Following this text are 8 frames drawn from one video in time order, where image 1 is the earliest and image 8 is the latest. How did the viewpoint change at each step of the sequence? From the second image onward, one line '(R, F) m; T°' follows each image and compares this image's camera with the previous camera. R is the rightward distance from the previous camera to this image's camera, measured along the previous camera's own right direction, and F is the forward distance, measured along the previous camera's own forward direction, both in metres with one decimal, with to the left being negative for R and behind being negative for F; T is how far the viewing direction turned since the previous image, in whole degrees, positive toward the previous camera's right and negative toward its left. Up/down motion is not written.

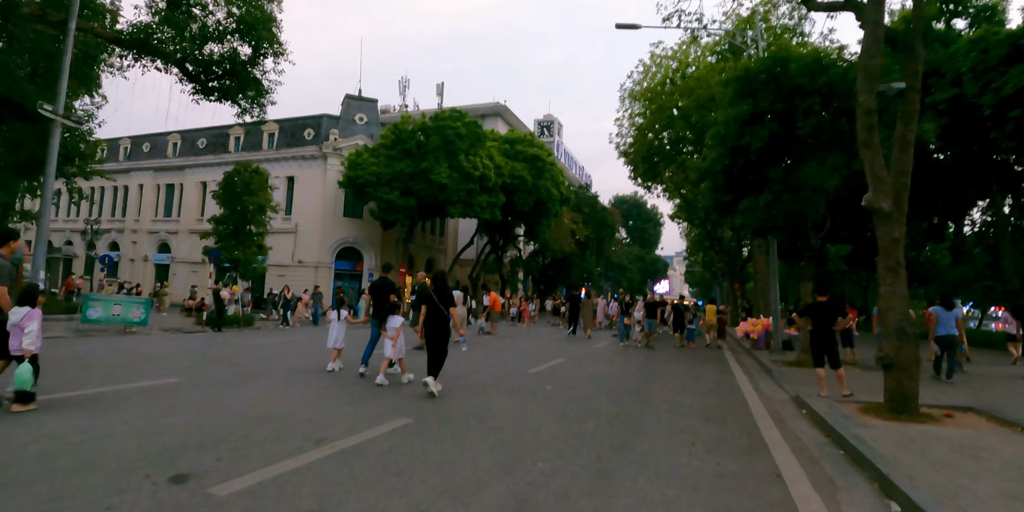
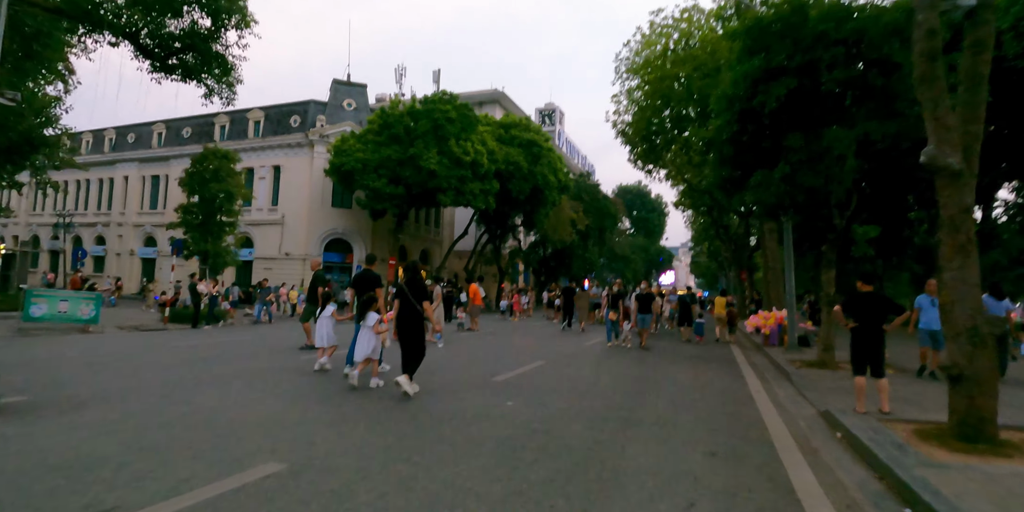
(+0.7, +1.9) m; -1°
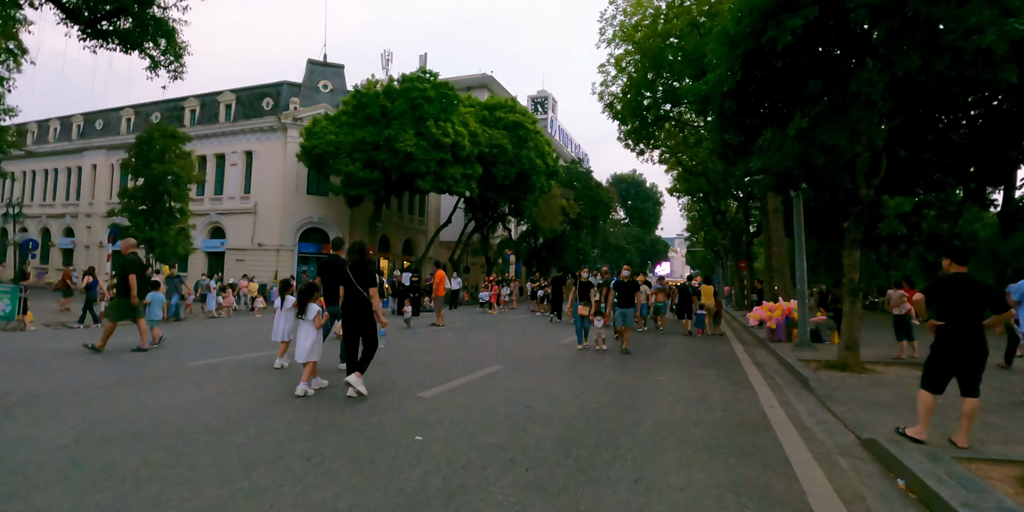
(+0.8, +2.1) m; 0°
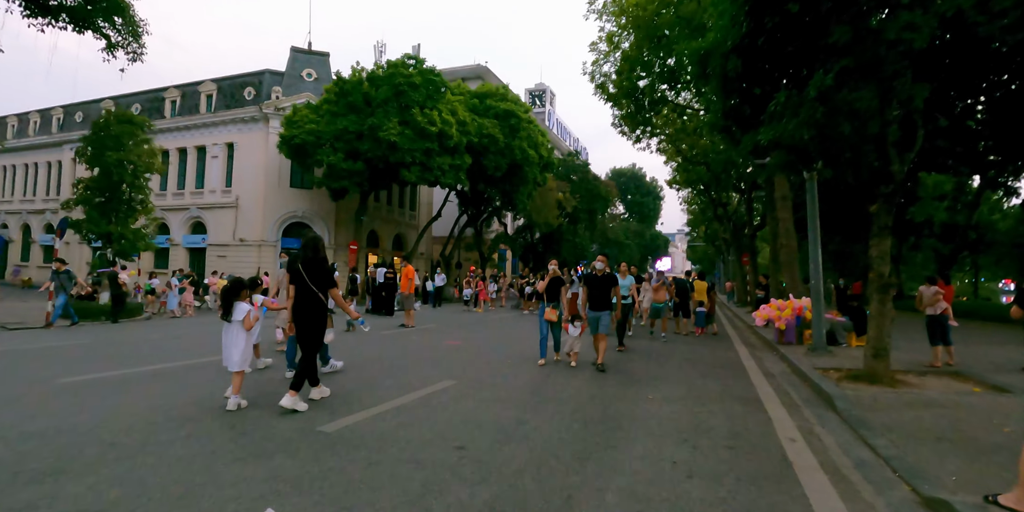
(+0.6, +1.5) m; 0°
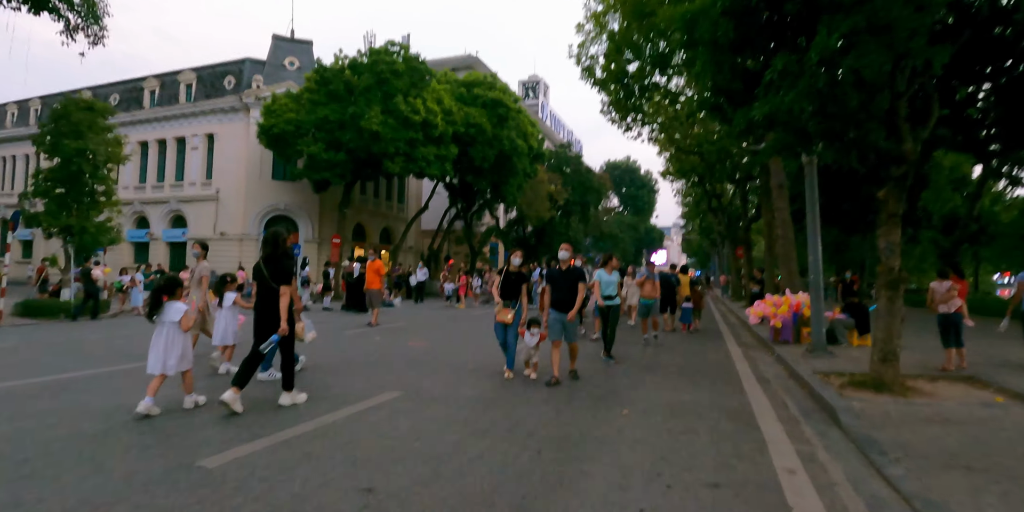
(+0.5, +0.9) m; 0°
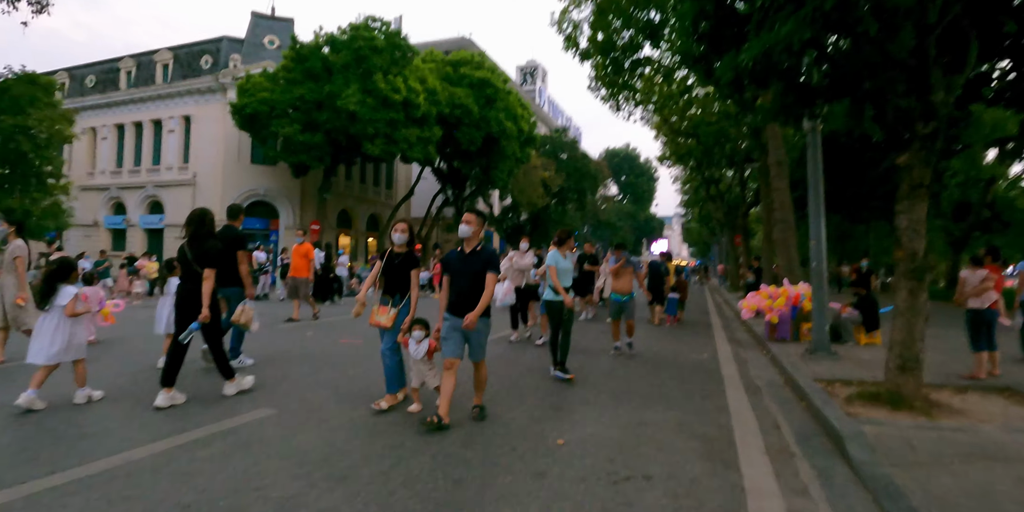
(+0.8, +1.4) m; 0°
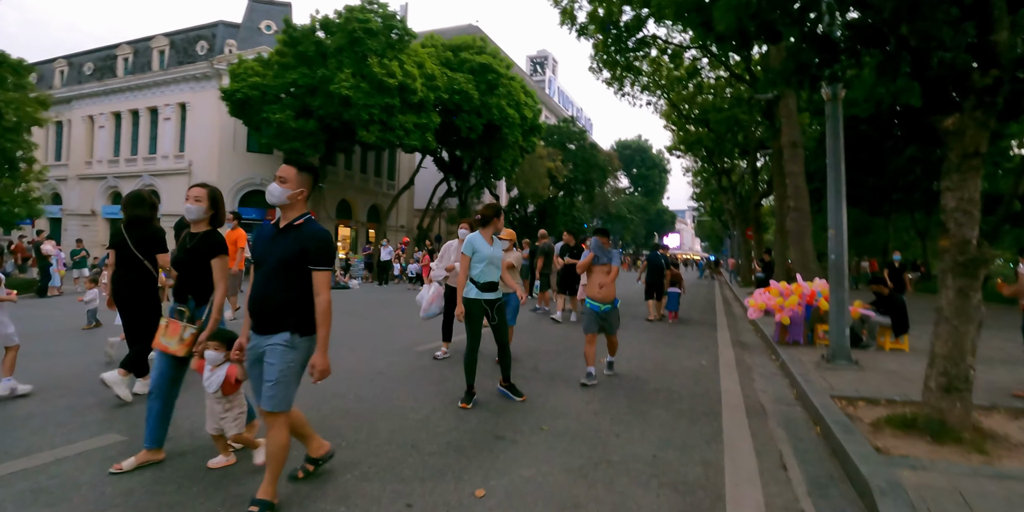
(+0.6, +1.1) m; -1°
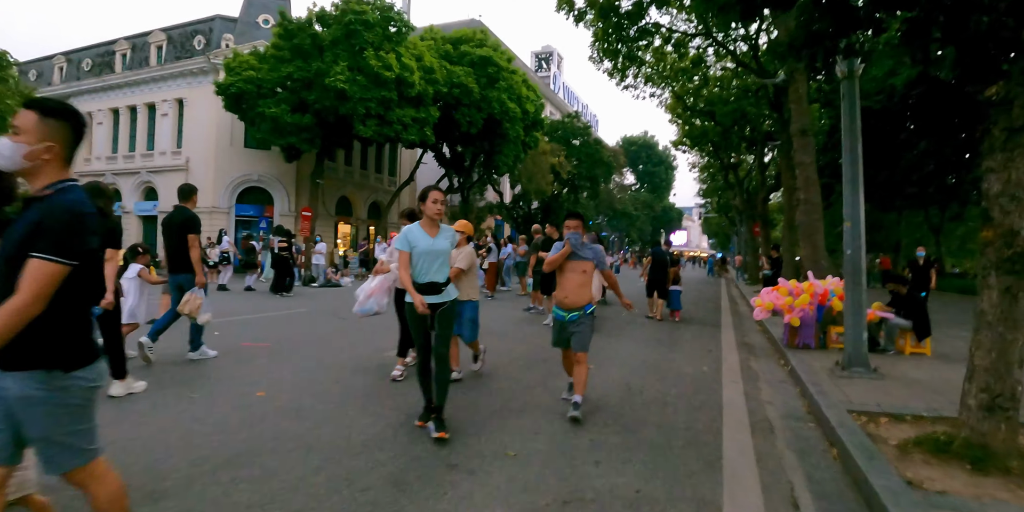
(+0.3, +0.6) m; -1°
